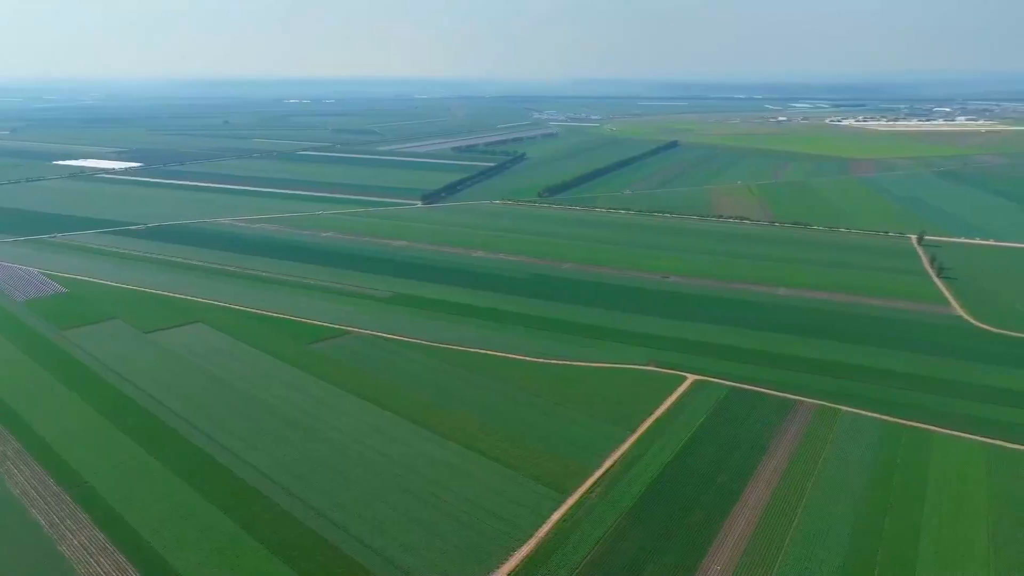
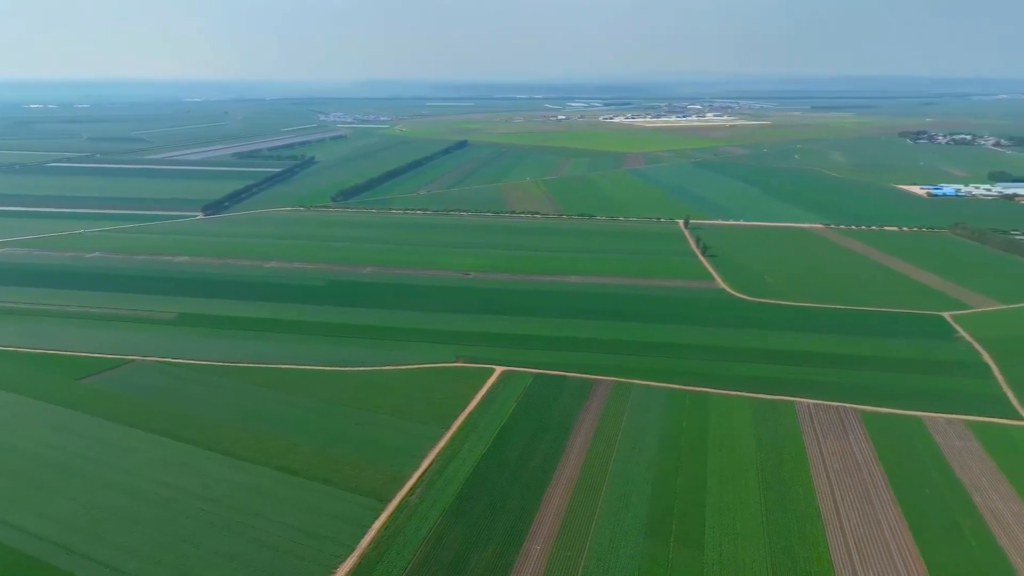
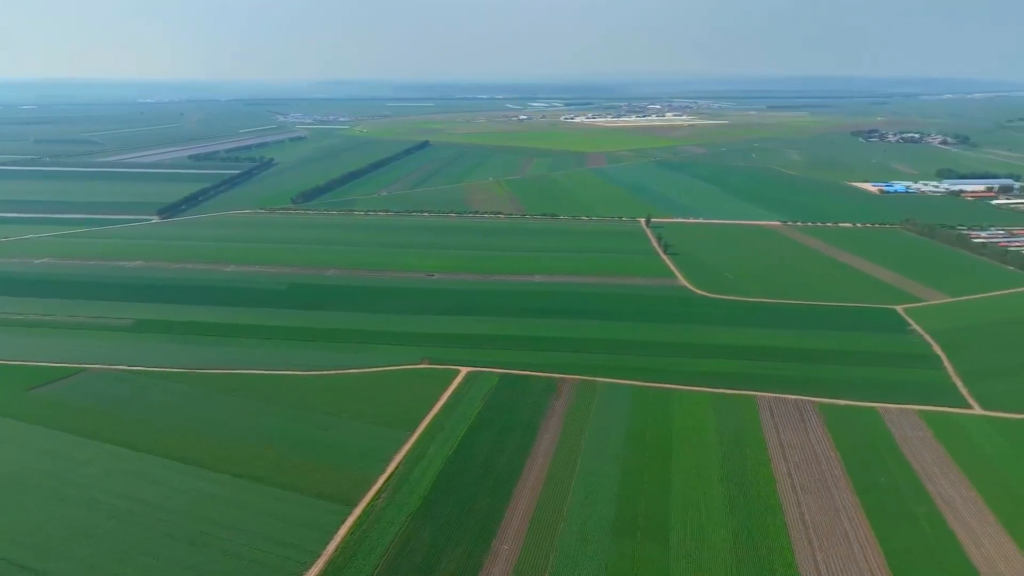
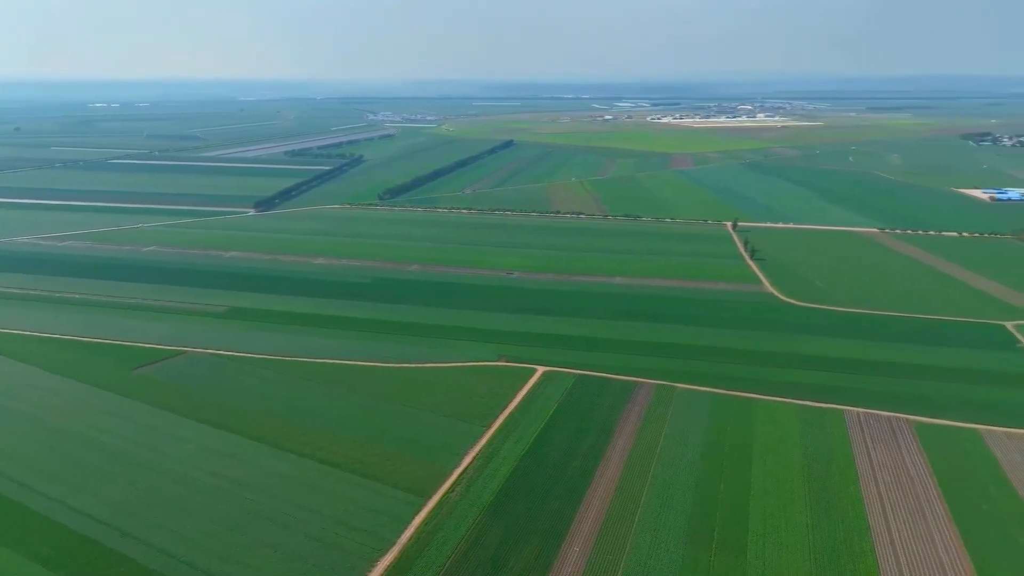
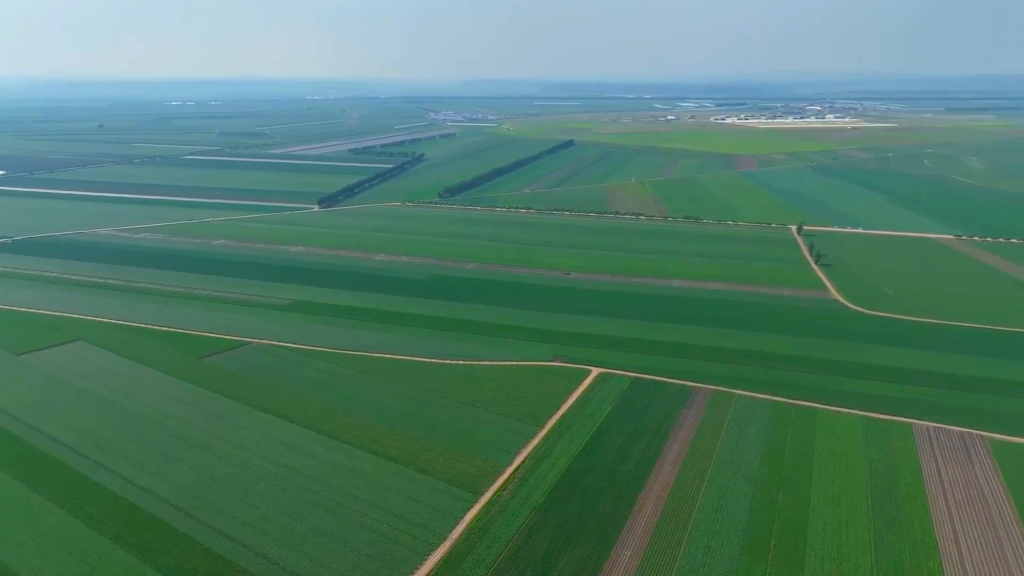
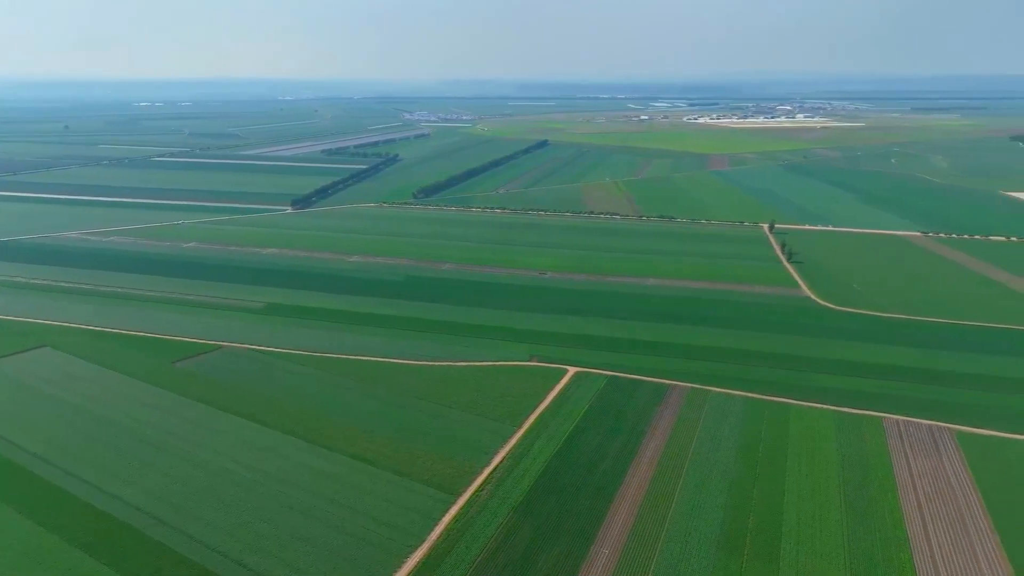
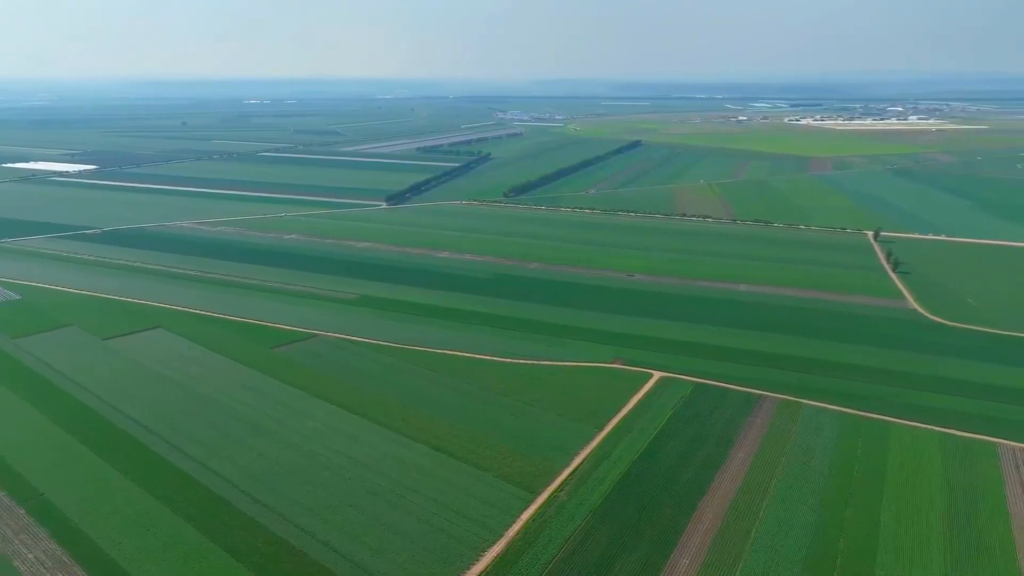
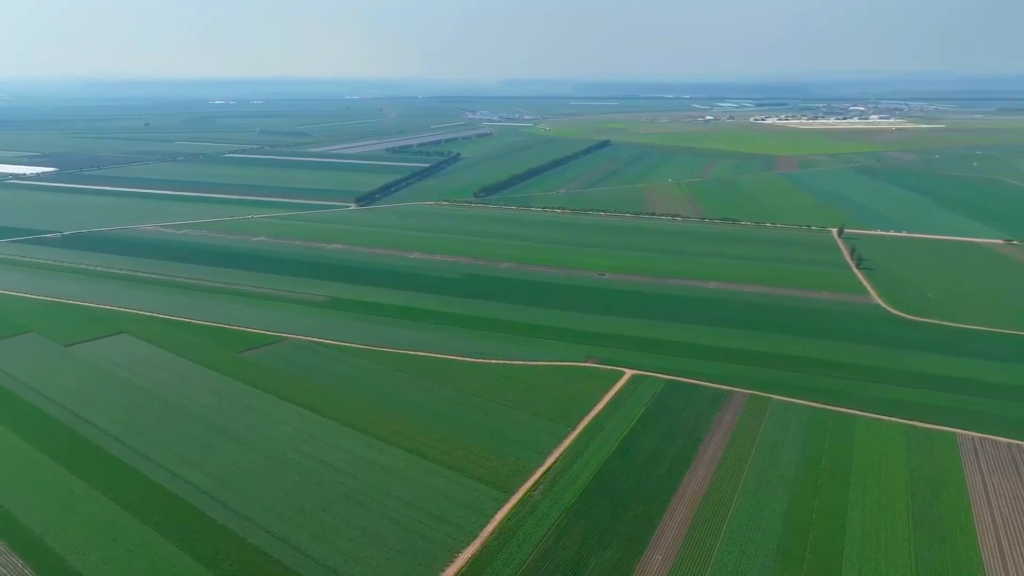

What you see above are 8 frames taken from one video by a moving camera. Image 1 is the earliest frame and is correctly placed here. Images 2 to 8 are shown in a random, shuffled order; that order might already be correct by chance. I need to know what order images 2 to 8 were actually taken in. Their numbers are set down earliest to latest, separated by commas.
7, 8, 5, 6, 4, 2, 3
